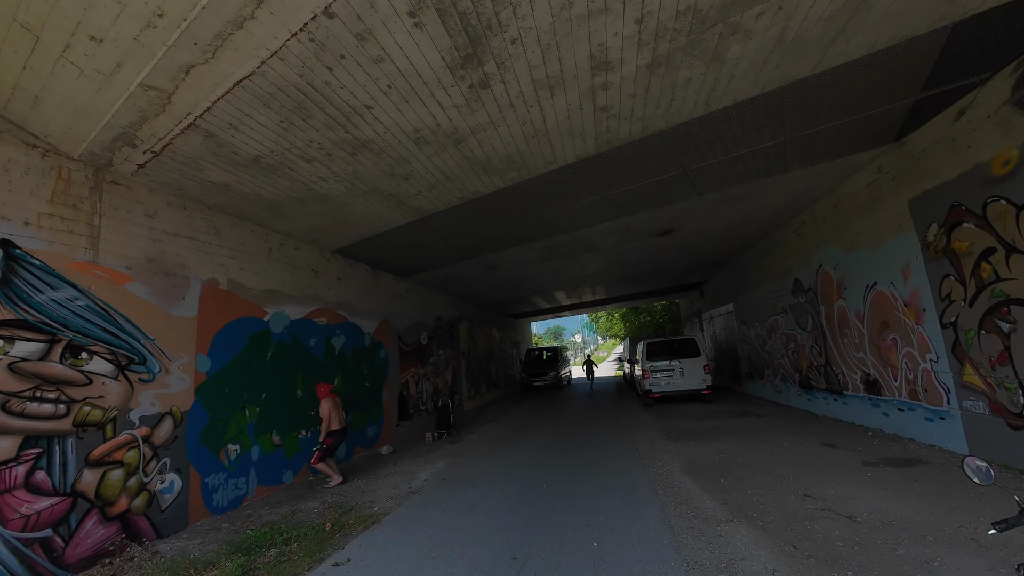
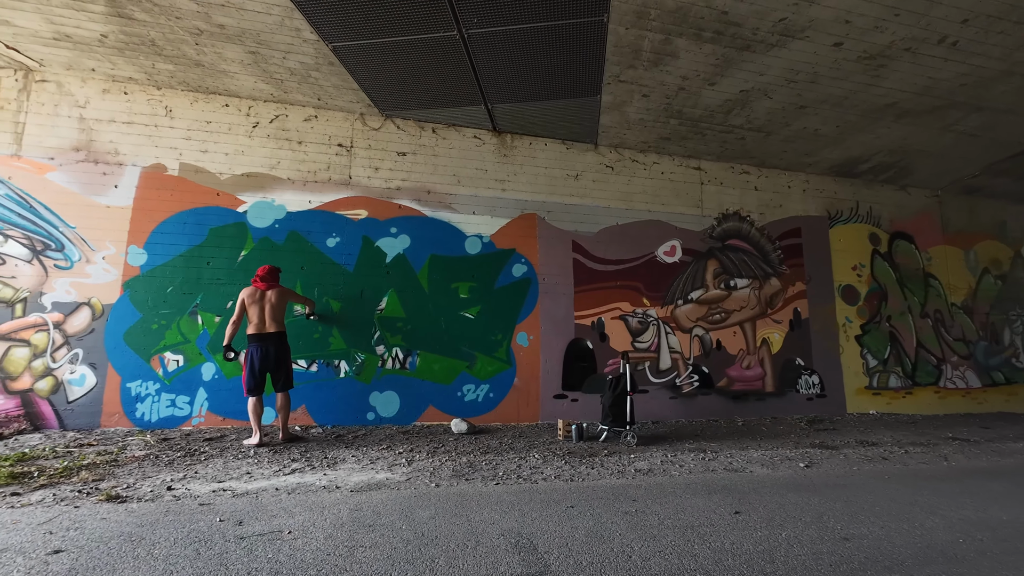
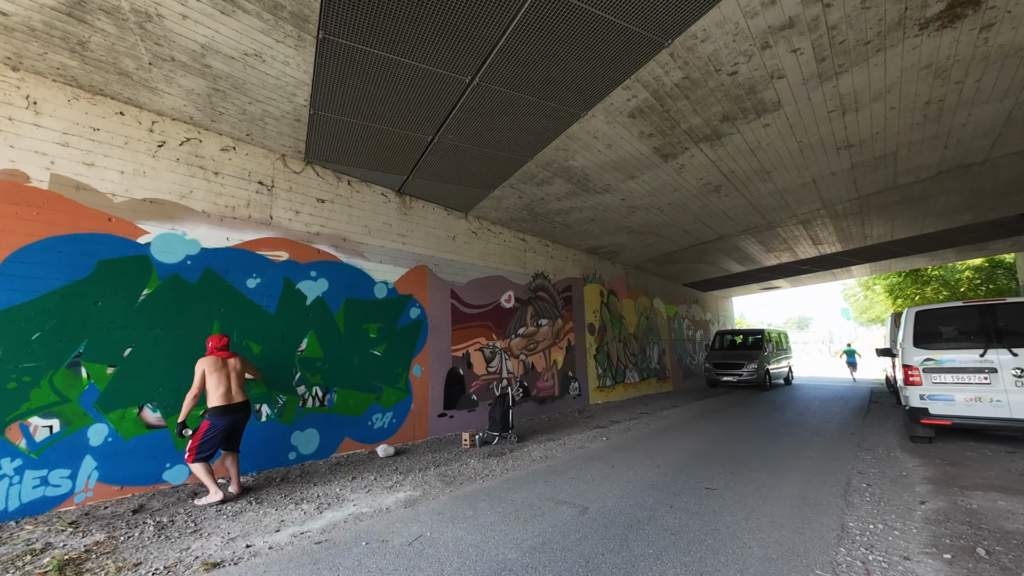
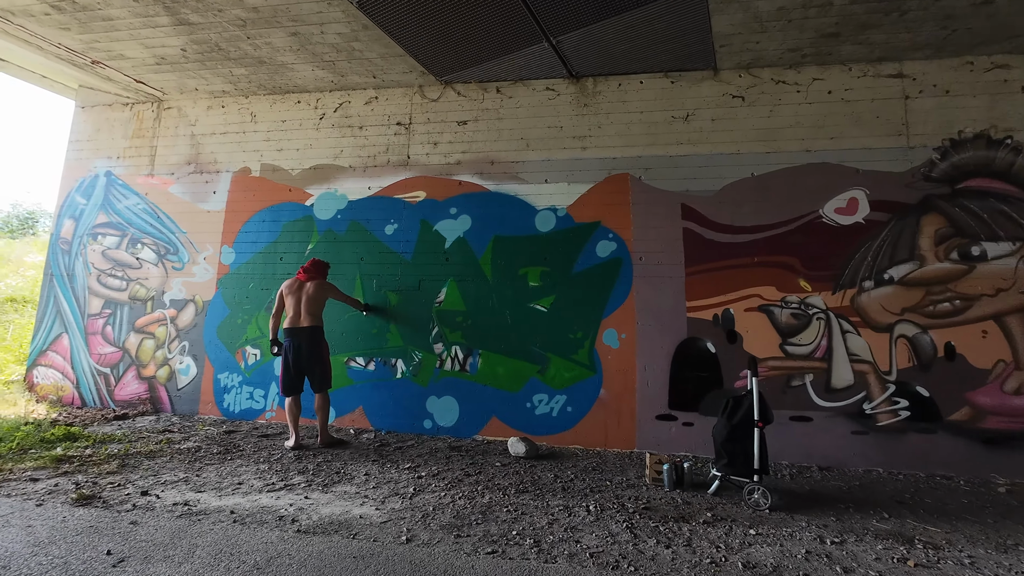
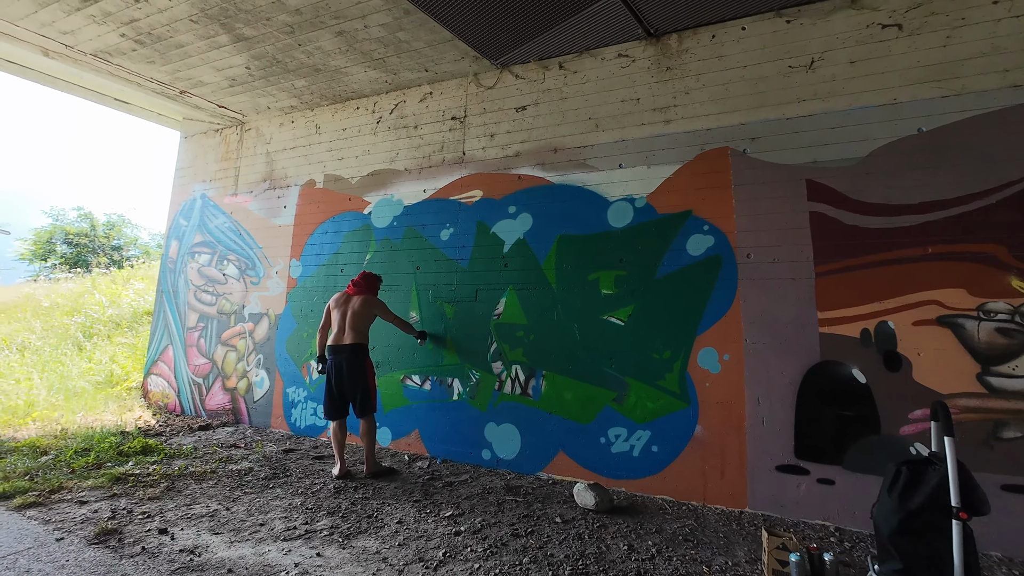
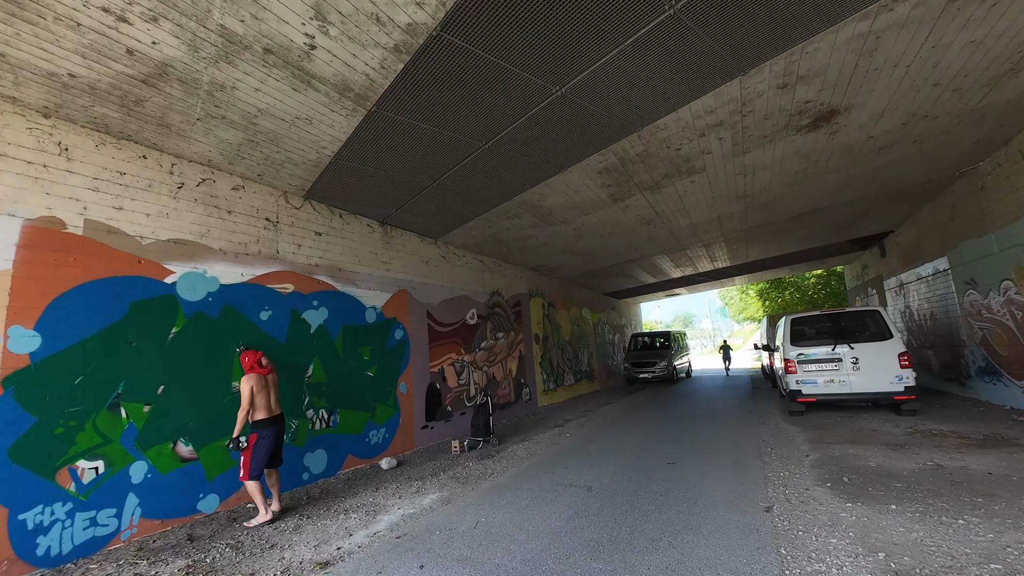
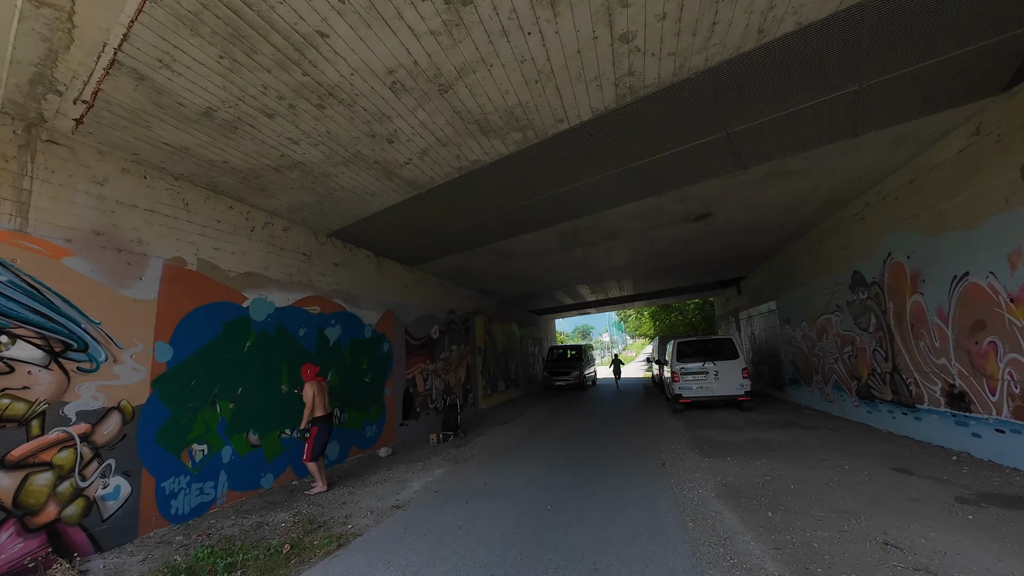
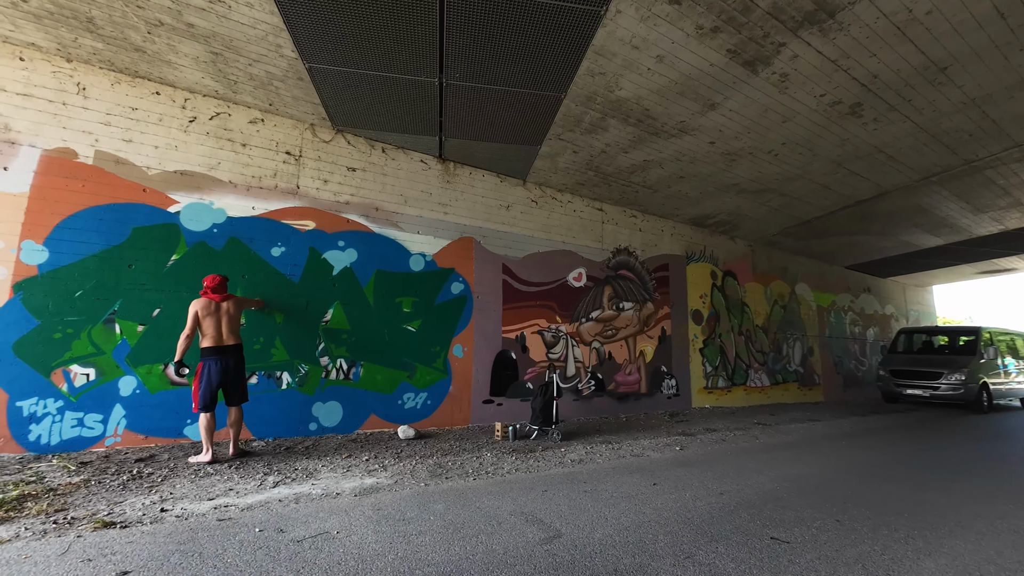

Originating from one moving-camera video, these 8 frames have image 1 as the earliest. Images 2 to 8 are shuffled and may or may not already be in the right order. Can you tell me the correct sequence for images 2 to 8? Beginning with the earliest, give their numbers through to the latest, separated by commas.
7, 6, 3, 8, 2, 4, 5
